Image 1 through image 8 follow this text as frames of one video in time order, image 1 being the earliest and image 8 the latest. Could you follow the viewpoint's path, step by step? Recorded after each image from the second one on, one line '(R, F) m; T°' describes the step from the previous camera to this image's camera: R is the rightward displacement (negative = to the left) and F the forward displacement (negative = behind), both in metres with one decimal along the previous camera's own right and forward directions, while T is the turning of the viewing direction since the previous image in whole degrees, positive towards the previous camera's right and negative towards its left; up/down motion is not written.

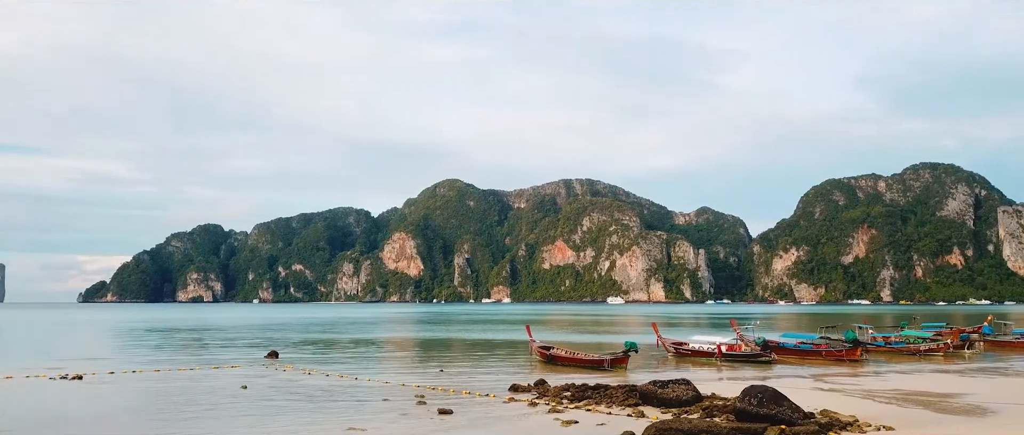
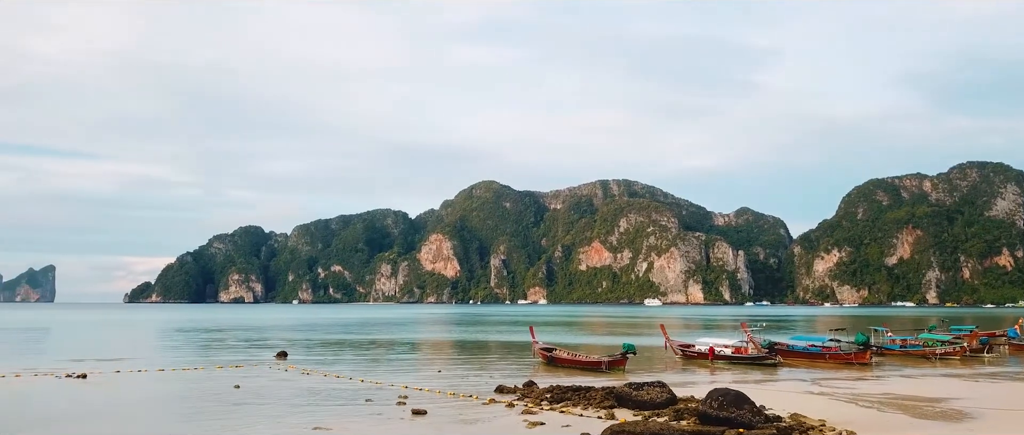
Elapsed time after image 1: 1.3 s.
(+4.3, 0.0) m; -3°
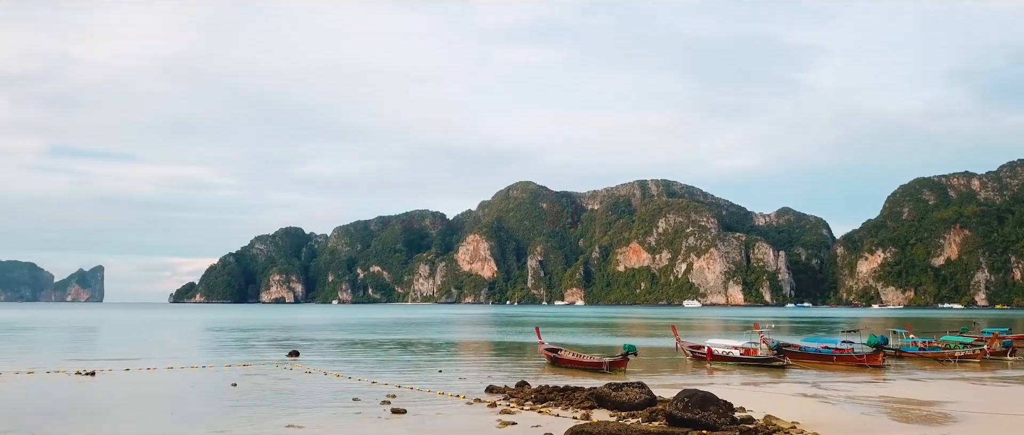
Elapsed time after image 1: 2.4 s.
(+4.0, 0.0) m; -3°
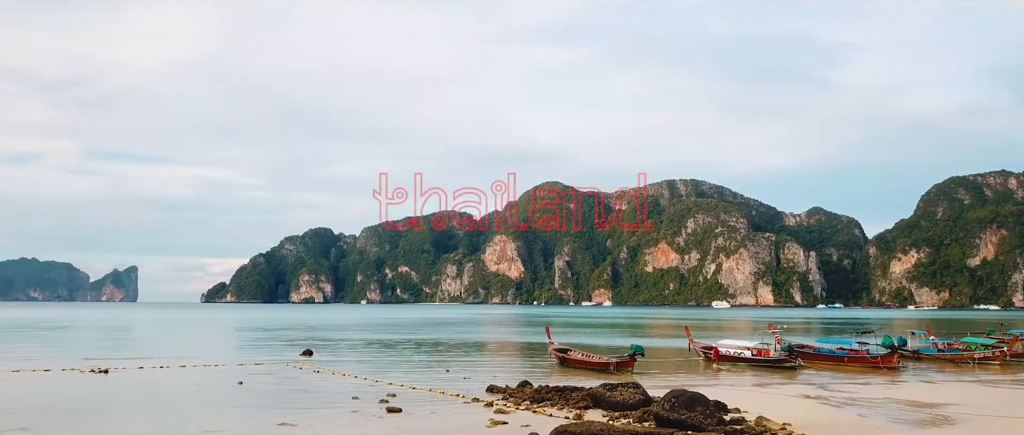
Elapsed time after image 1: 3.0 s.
(+2.2, 0.0) m; -2°
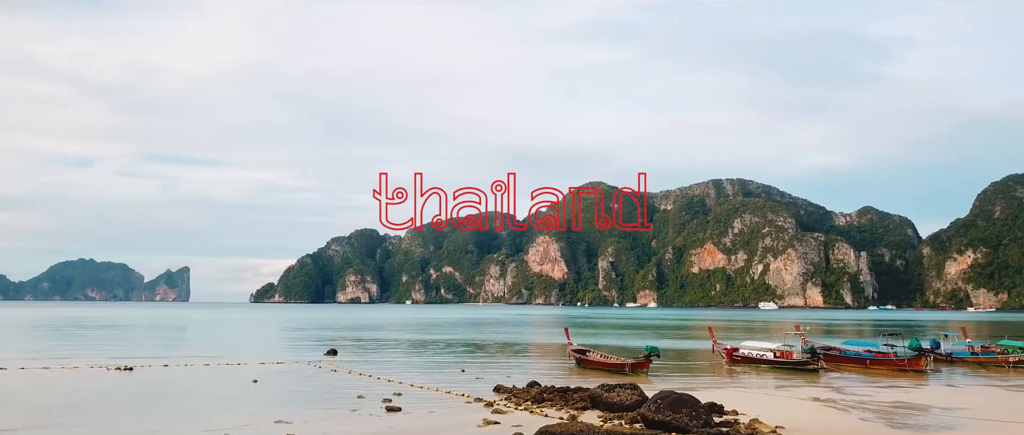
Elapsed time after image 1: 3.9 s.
(+3.1, 0.0) m; -3°
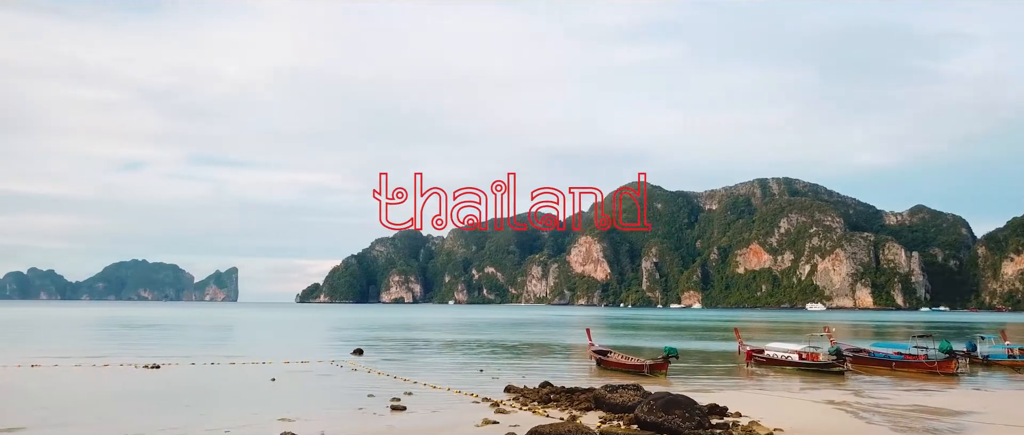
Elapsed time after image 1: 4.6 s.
(+2.7, 0.0) m; -3°
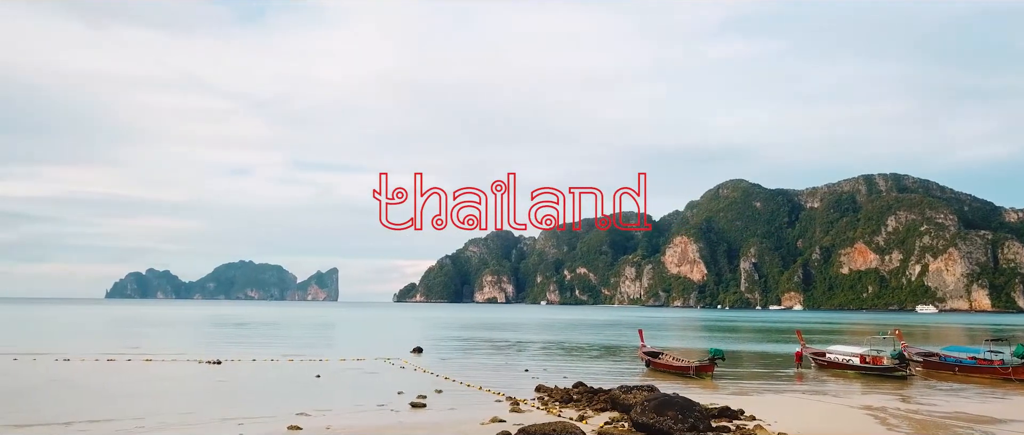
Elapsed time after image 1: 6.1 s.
(+3.1, +24.8) m; -7°
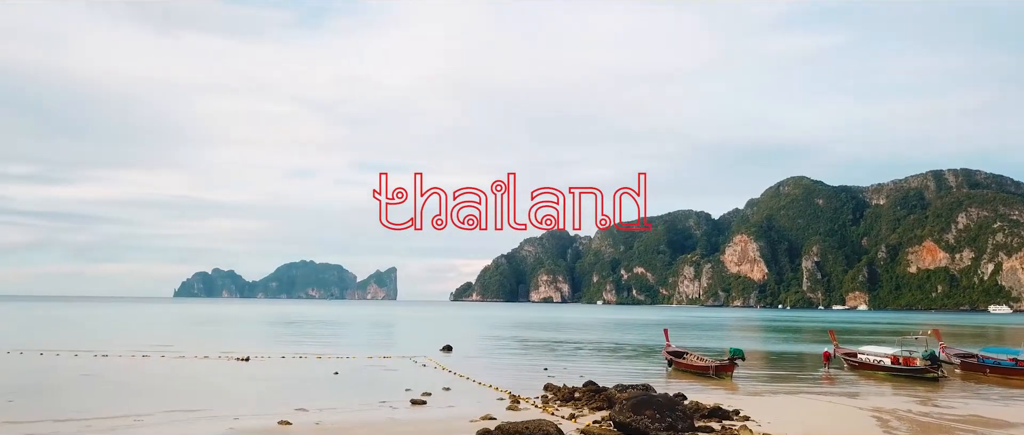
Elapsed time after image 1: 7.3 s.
(-3.2, -9.5) m; -4°
